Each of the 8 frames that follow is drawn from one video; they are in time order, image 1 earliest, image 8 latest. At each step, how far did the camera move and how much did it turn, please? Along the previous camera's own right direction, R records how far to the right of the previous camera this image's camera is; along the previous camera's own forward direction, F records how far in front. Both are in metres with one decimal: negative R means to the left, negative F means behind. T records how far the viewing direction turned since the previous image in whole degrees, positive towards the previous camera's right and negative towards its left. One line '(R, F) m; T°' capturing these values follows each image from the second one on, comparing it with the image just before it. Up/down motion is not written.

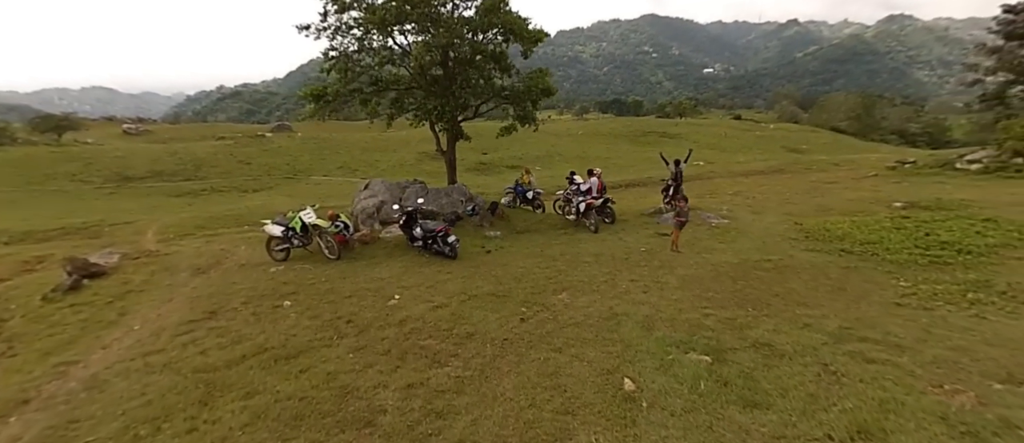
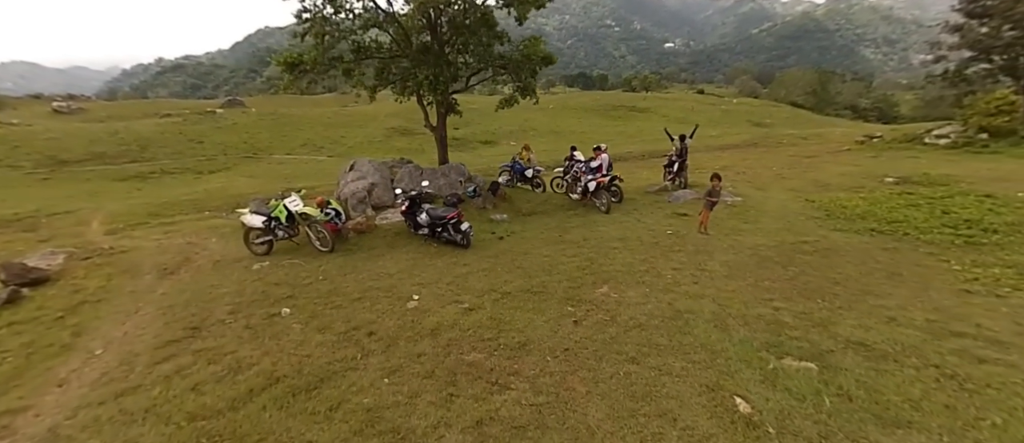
(-1.4, +1.2) m; +5°
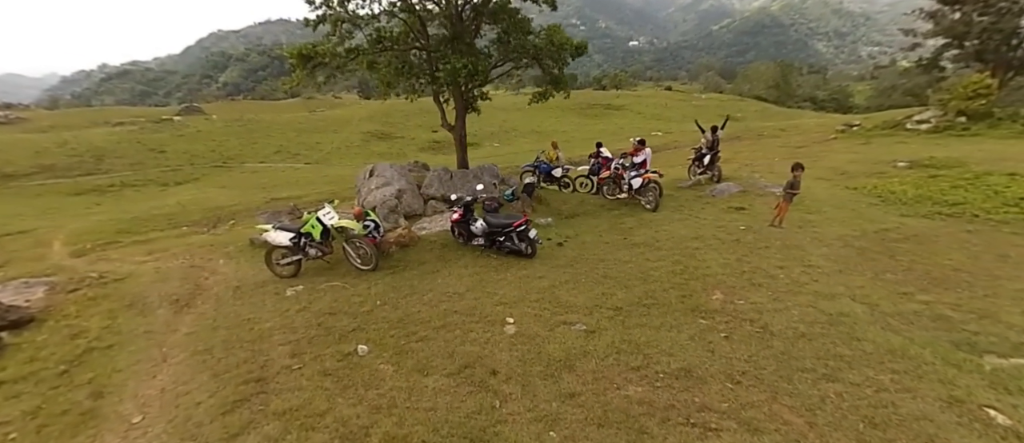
(-2.4, +1.2) m; +5°
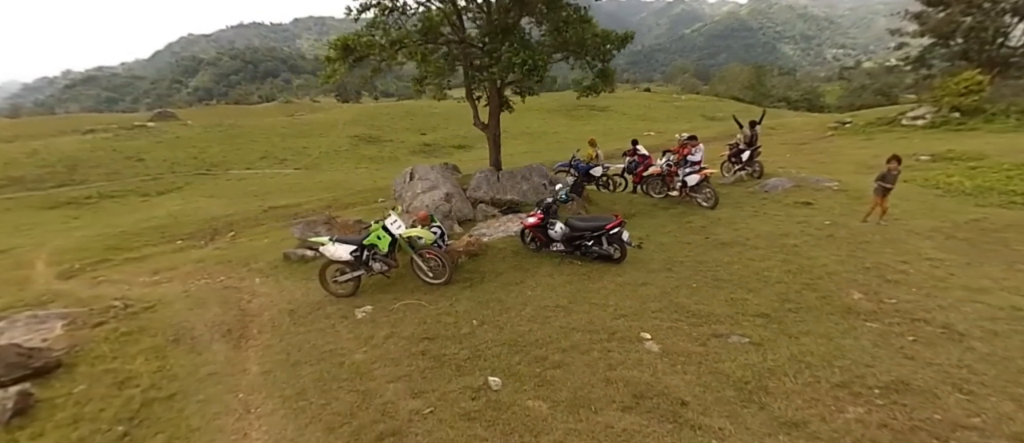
(-2.3, +1.0) m; +3°
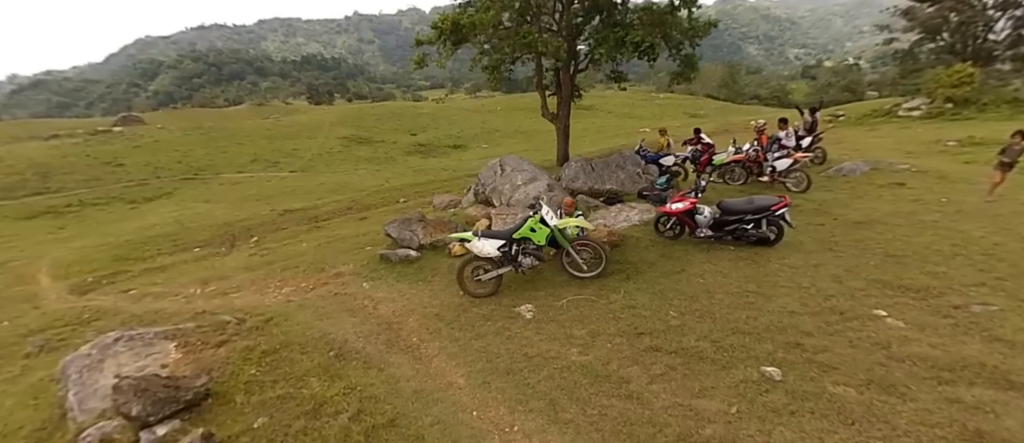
(-3.7, +0.7) m; +4°
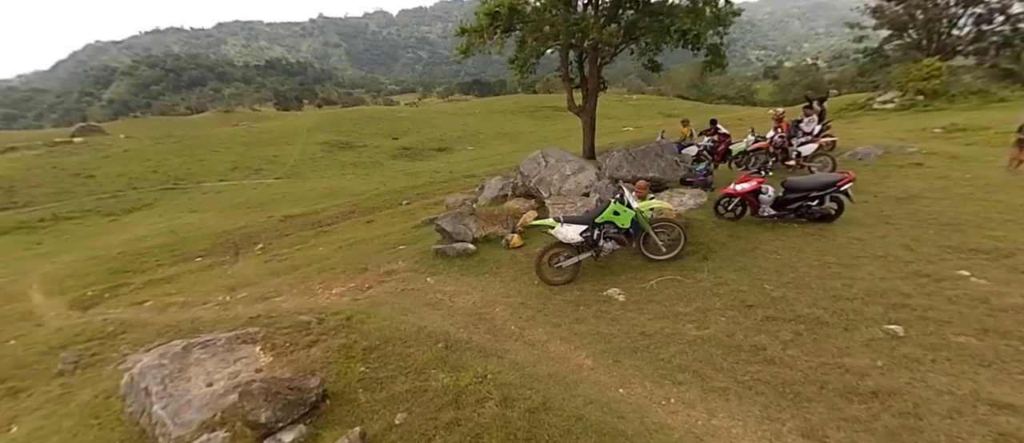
(-2.1, +0.1) m; +4°
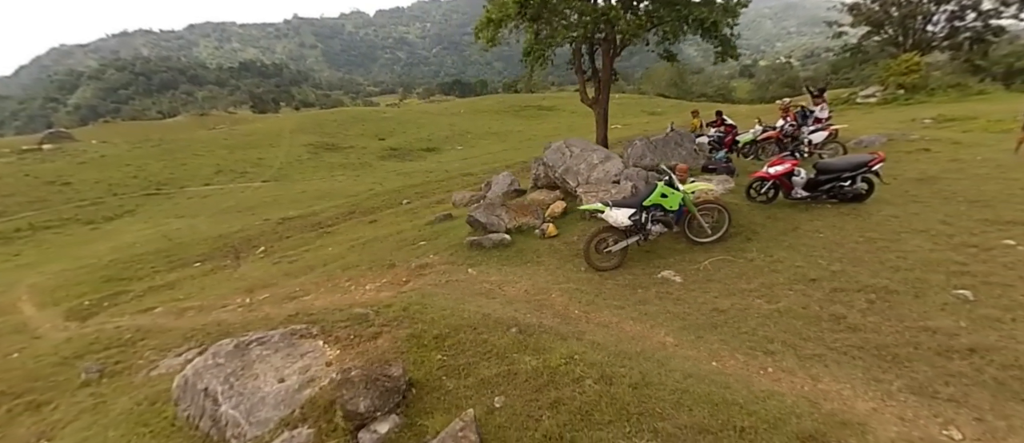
(-1.3, +0.1) m; +3°
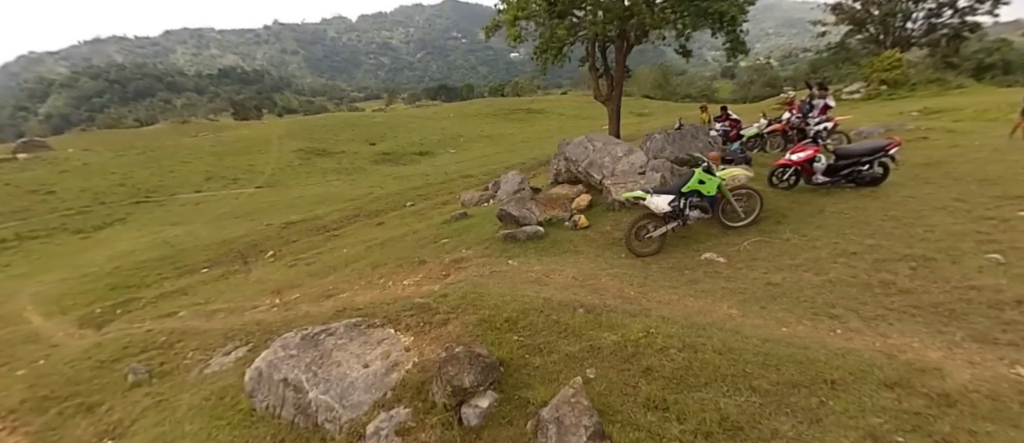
(-1.2, -0.2) m; +2°
